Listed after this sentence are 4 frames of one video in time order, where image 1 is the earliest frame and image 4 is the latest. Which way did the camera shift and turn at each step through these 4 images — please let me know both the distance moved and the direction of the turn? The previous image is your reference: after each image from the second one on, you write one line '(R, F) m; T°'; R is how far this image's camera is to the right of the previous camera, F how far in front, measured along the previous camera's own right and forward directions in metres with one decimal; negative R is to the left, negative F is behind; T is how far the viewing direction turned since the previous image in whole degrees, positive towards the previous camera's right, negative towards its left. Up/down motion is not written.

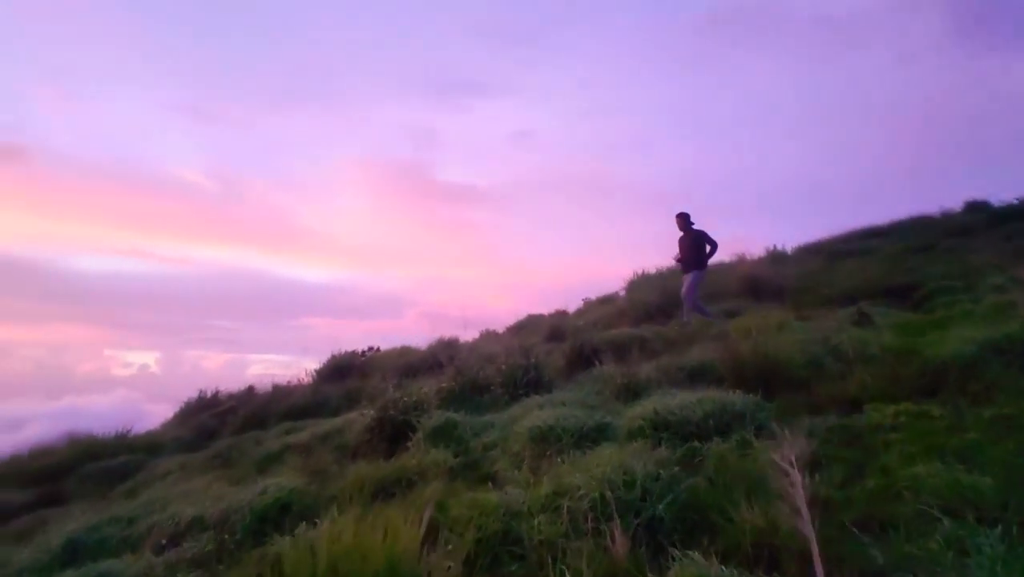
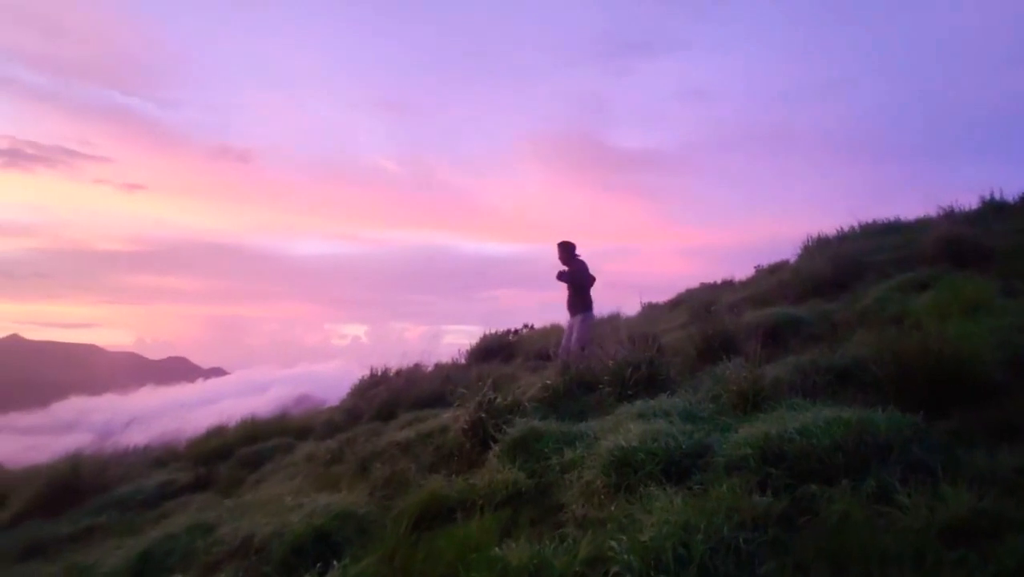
(+1.0, +1.2) m; -15°
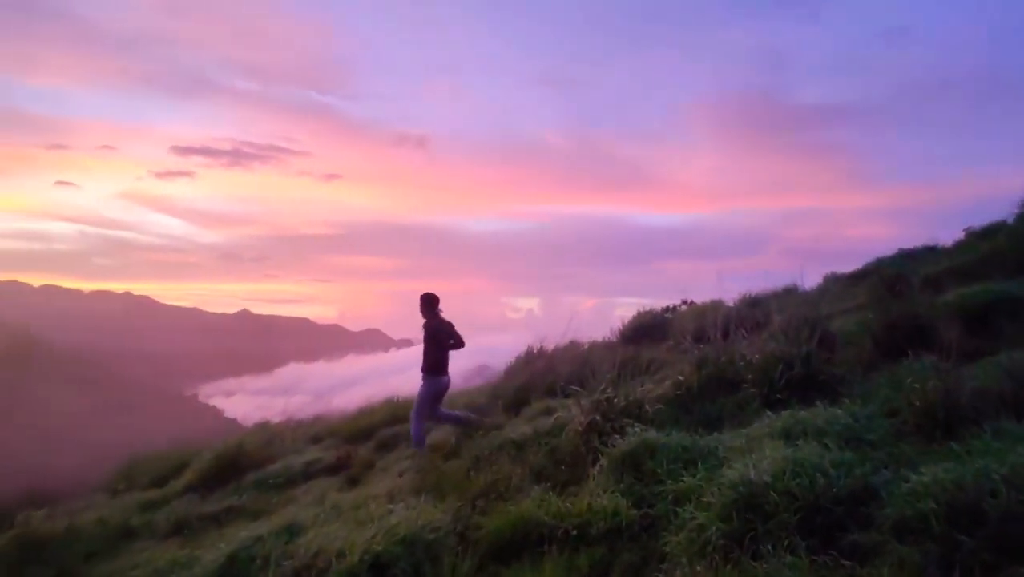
(+0.6, +1.2) m; -15°
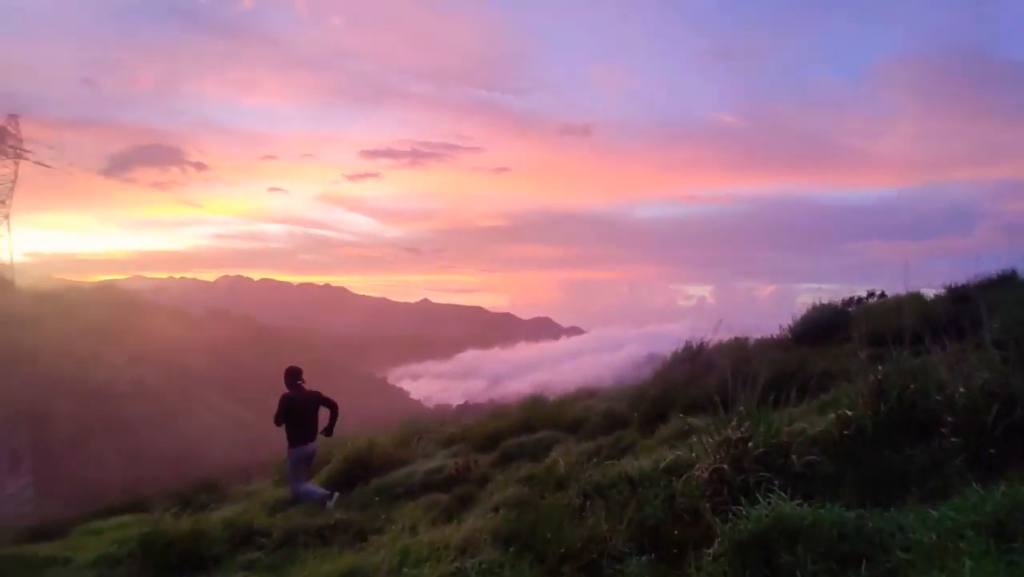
(+0.6, +1.6) m; -14°
